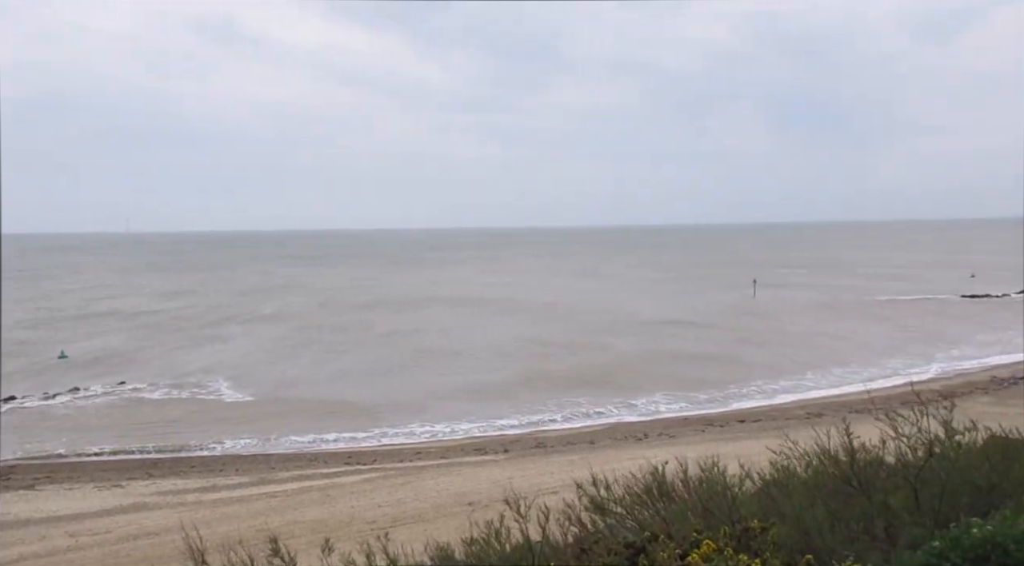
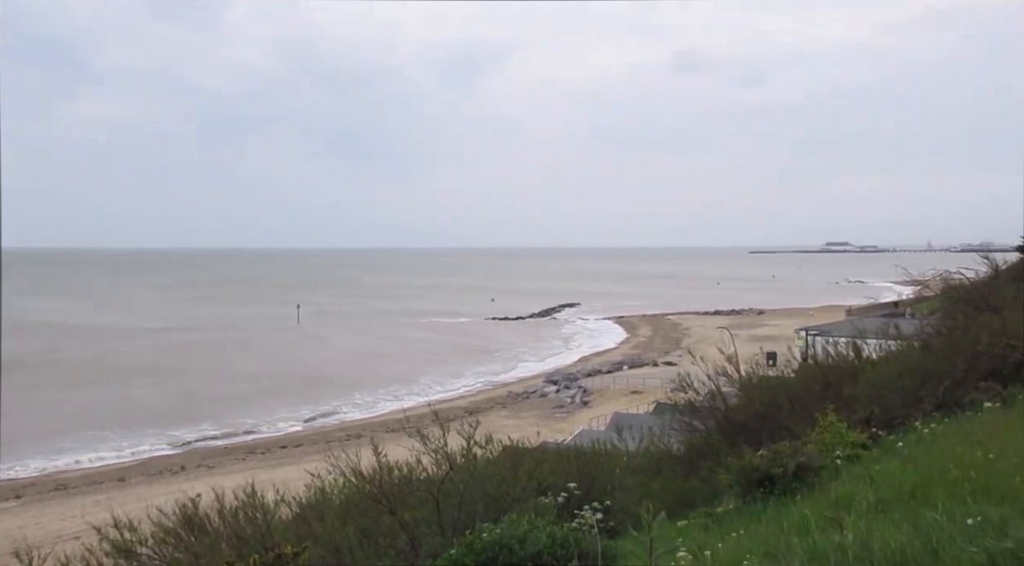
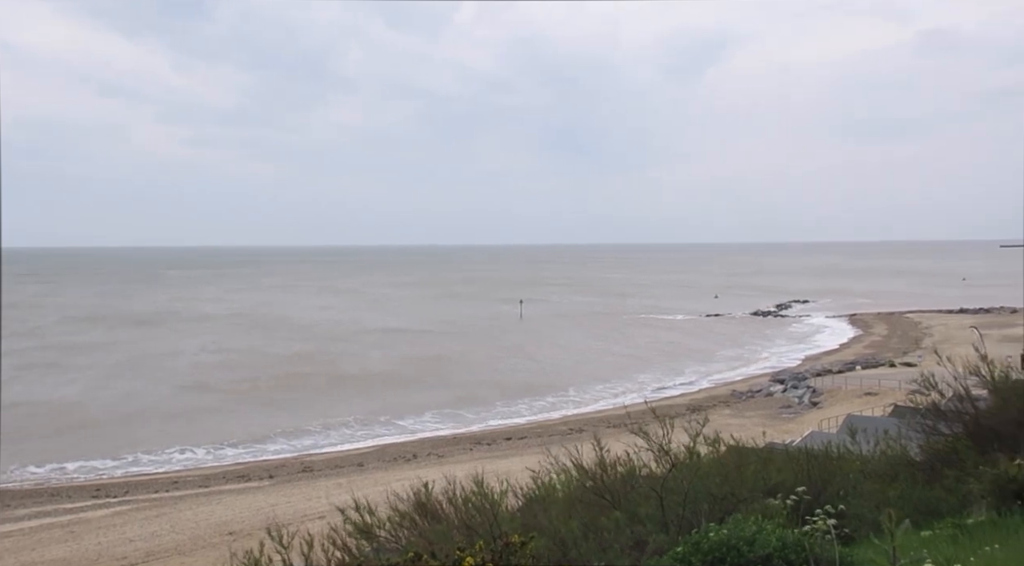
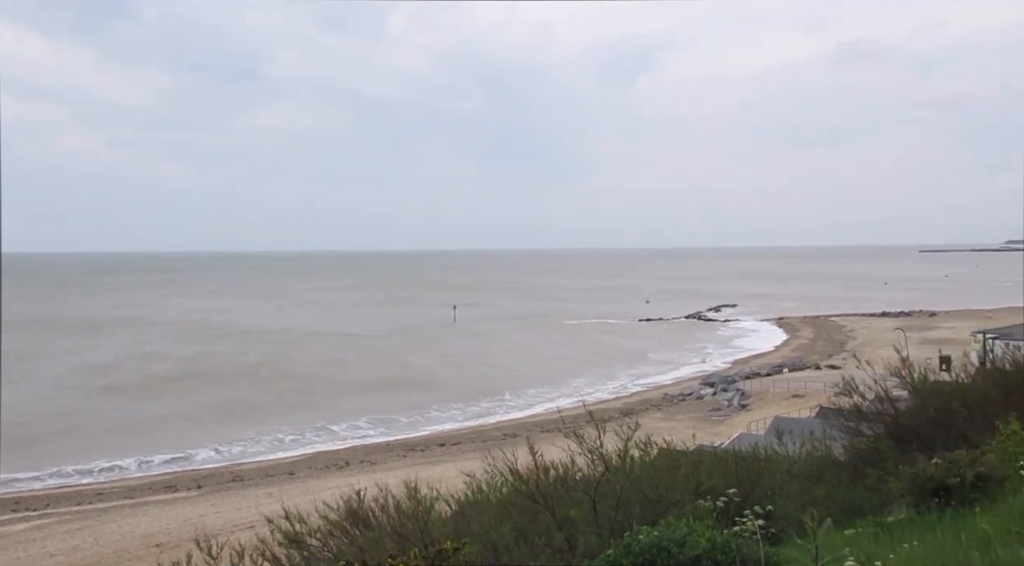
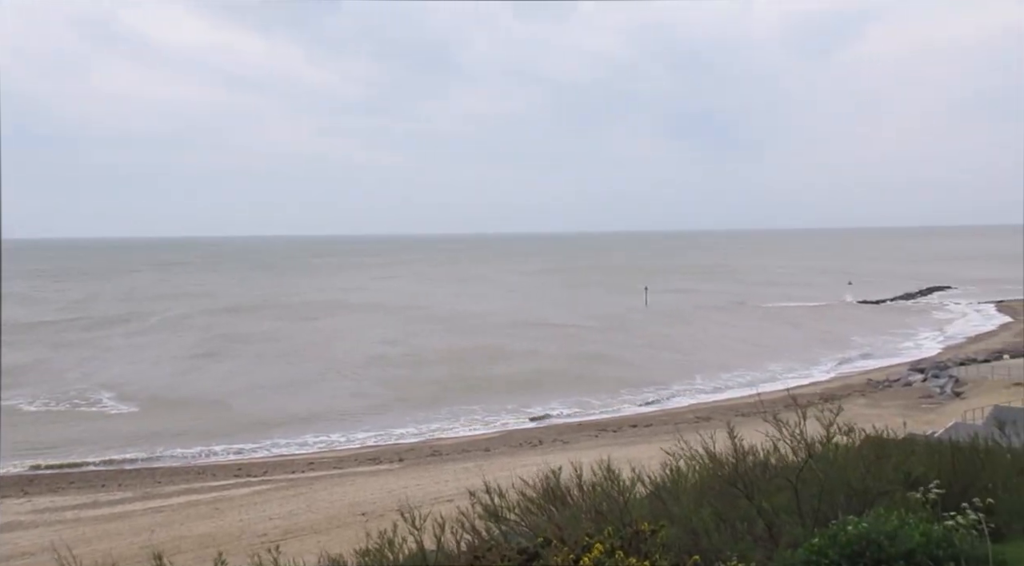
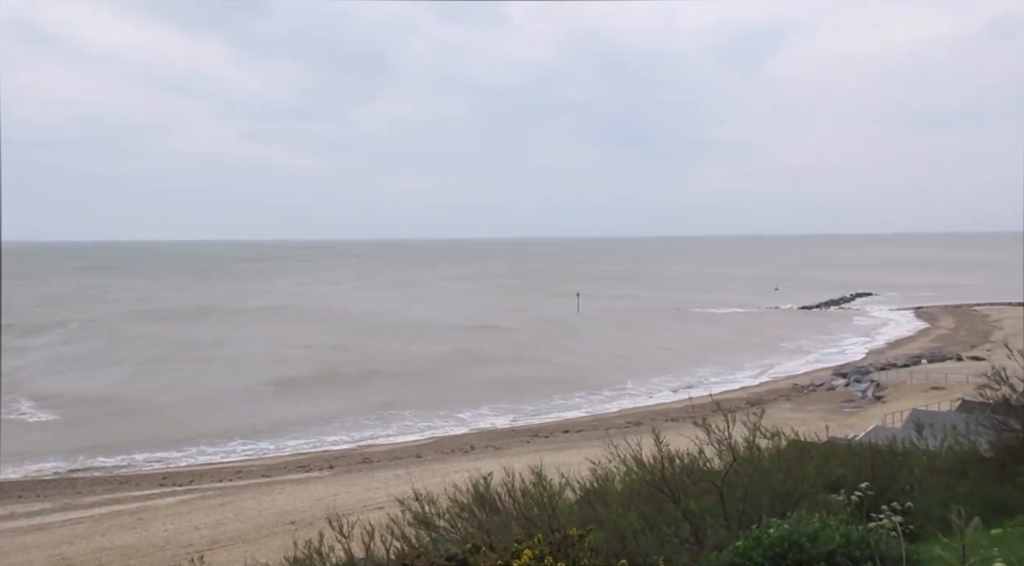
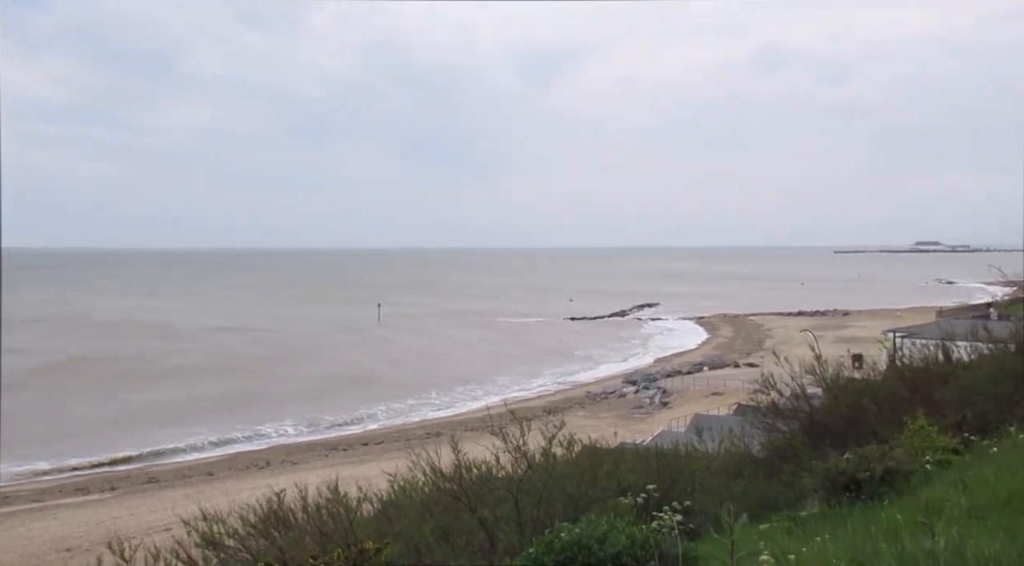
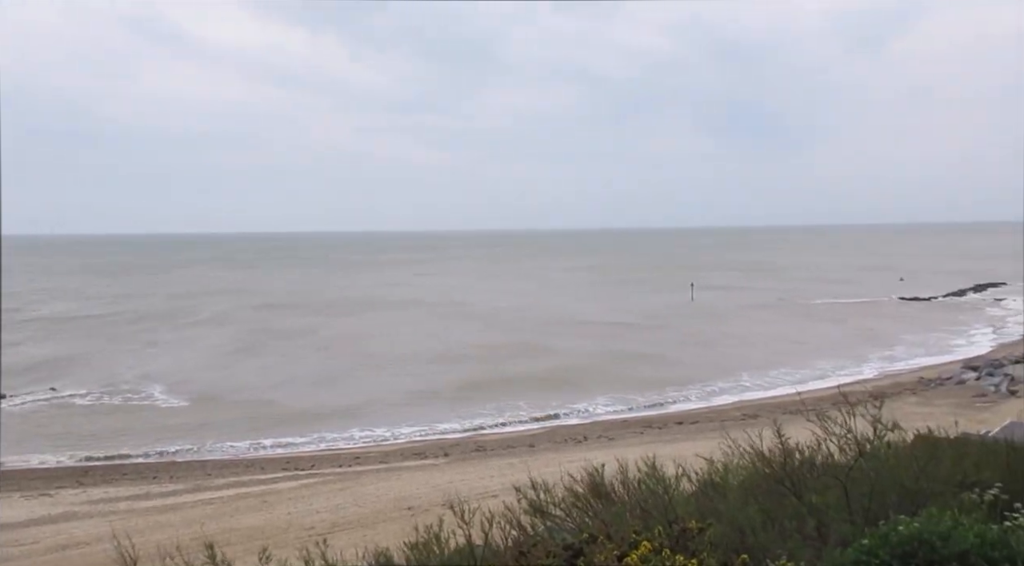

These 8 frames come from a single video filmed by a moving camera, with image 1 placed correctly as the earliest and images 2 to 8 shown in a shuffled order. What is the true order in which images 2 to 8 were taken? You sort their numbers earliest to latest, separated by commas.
8, 5, 6, 3, 4, 7, 2
